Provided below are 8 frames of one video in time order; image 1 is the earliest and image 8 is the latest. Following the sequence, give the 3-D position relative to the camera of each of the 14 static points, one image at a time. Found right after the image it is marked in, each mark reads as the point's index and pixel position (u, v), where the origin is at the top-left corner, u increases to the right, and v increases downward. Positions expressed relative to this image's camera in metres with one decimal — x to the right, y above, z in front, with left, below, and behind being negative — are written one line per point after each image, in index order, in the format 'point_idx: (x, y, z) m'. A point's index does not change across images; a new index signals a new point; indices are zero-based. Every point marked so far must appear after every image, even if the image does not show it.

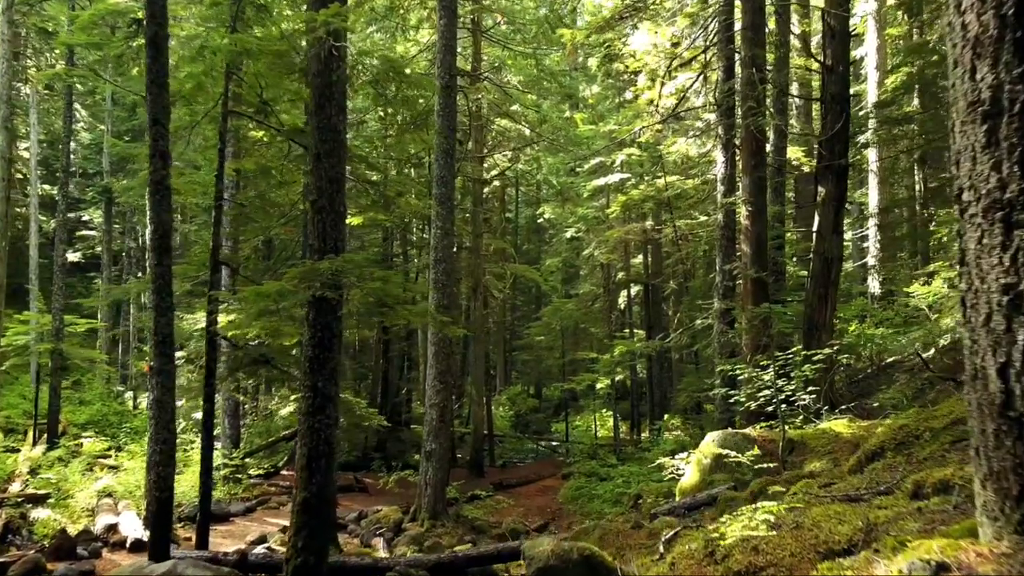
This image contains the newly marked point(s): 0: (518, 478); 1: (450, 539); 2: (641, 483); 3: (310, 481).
0: (+0.1, -4.6, +18.8) m
1: (-1.0, -4.0, +12.2) m
2: (+2.4, -3.6, +14.3) m
3: (-1.6, -1.5, +6.2) m
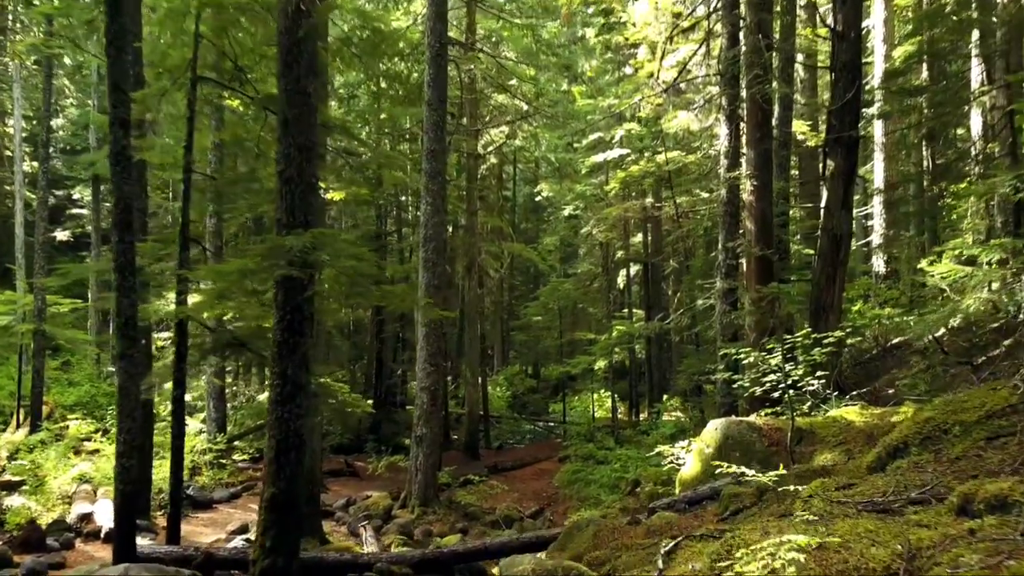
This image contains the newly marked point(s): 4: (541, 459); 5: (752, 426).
0: (0.0, -4.1, +18.4) m
1: (-1.1, -3.7, +11.8) m
2: (+2.3, -3.2, +13.9) m
3: (-1.7, -1.4, +5.7) m
4: (+0.7, -4.2, +18.8) m
5: (+2.3, -1.3, +7.3) m
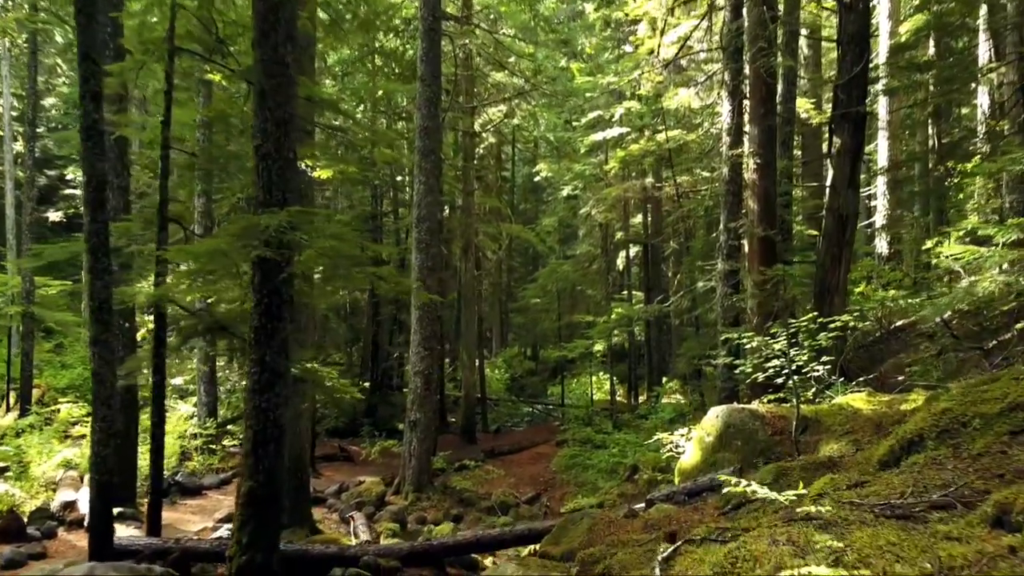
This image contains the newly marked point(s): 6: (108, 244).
0: (0.0, -3.7, +18.2) m
1: (-1.2, -3.4, +11.5) m
2: (+2.2, -2.9, +13.6) m
3: (-1.8, -1.3, +5.4) m
4: (+0.6, -3.7, +18.6) m
5: (+2.2, -1.1, +7.0) m
6: (-3.6, +0.4, +6.9) m
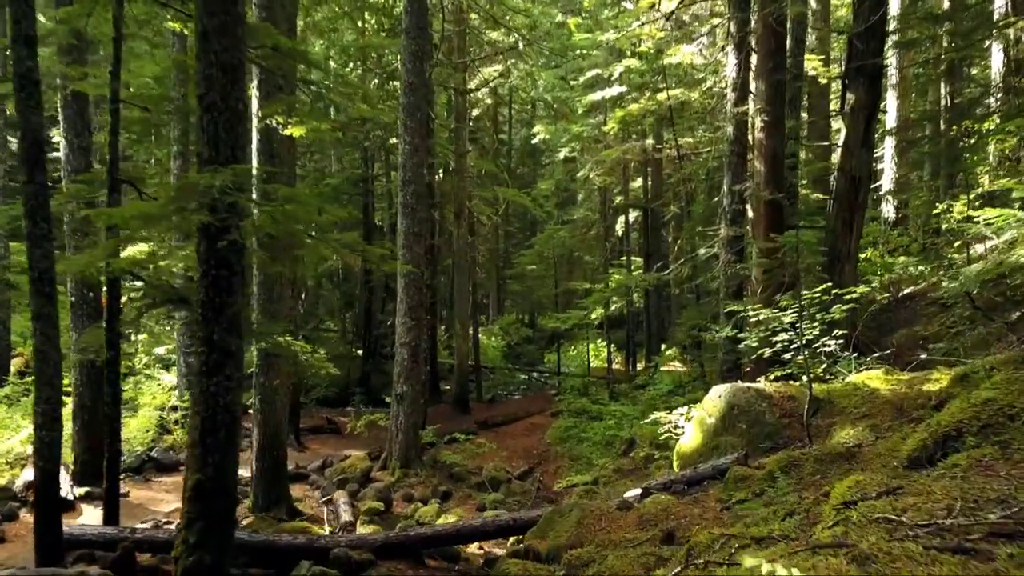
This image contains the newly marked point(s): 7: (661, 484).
0: (-0.2, -2.9, +17.7) m
1: (-1.3, -2.9, +11.0) m
2: (+2.1, -2.4, +13.1) m
3: (-1.9, -1.1, +4.8) m
4: (+0.5, -2.9, +18.1) m
5: (+2.1, -0.9, +6.4) m
6: (-3.7, +0.6, +6.2) m
7: (+1.1, -1.5, +5.8) m
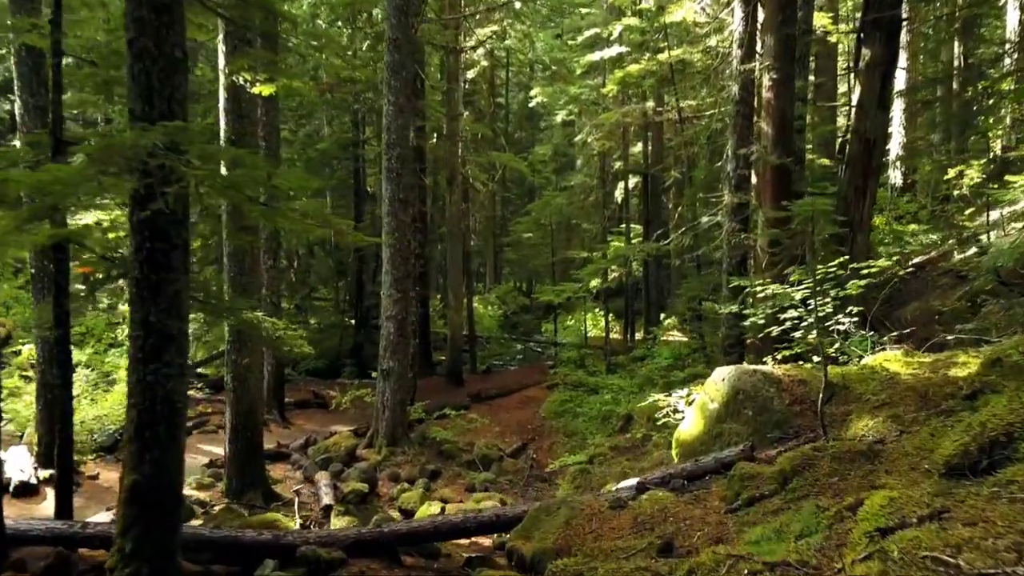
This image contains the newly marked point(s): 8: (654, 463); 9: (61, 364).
0: (-0.3, -2.2, +17.2) m
1: (-1.4, -2.5, +10.6) m
2: (+2.0, -1.9, +12.6) m
3: (-2.0, -0.9, +4.3) m
4: (+0.4, -2.2, +17.6) m
5: (+1.9, -0.7, +5.9) m
6: (-3.9, +0.8, +5.6) m
7: (+1.0, -1.3, +5.3) m
8: (+1.7, -2.0, +8.9) m
9: (-3.7, -0.6, +6.4) m
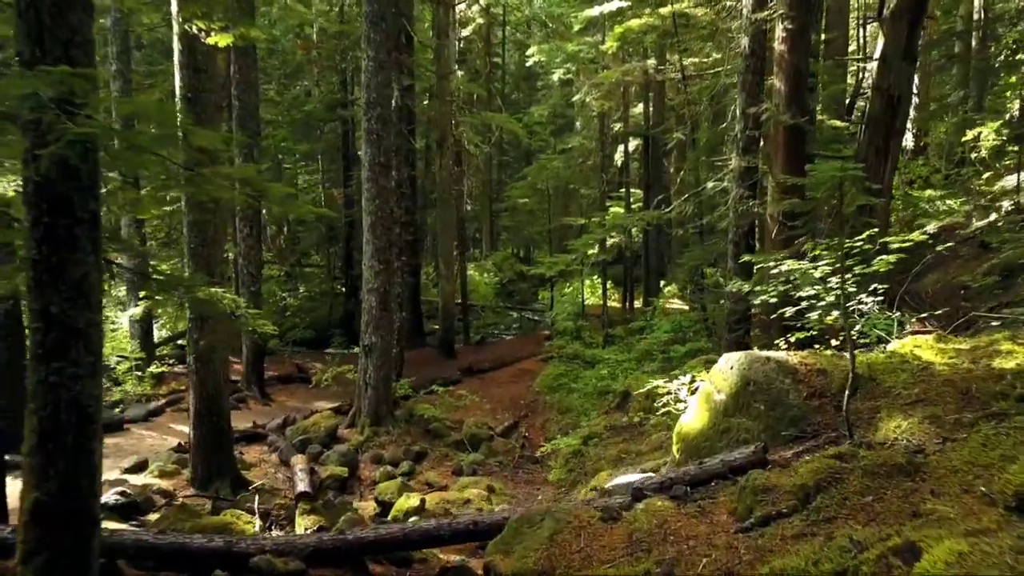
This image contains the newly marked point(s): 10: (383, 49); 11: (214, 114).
0: (-0.4, -1.5, +16.6) m
1: (-1.5, -2.1, +10.0) m
2: (+1.8, -1.4, +12.0) m
3: (-2.2, -0.9, +3.6) m
4: (+0.2, -1.5, +17.0) m
5: (+1.8, -0.5, +5.2) m
6: (-4.0, +1.0, +4.9) m
7: (+0.9, -1.2, +4.6) m
8: (+1.5, -1.7, +8.3) m
9: (-3.9, -0.4, +5.7) m
10: (-1.7, +3.2, +10.4) m
11: (-3.0, +1.7, +7.7) m
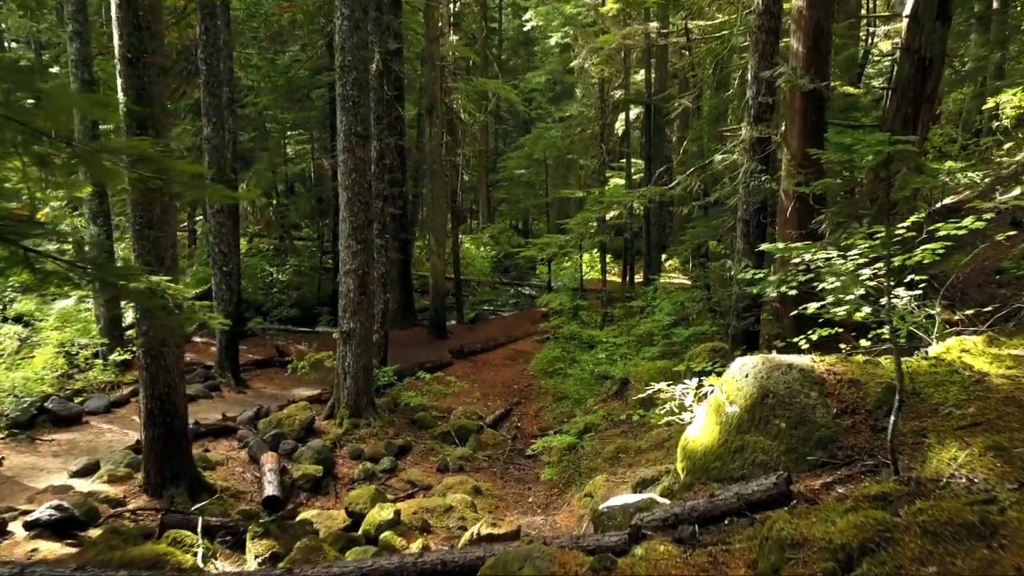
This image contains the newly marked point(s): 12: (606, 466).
0: (-0.6, -1.1, +15.8) m
1: (-1.7, -1.9, +9.2) m
2: (+1.7, -1.1, +11.2) m
3: (-2.3, -0.9, +2.8) m
4: (+0.1, -1.0, +16.3) m
5: (+1.7, -0.5, +4.4) m
6: (-4.1, +1.0, +4.0) m
7: (+0.7, -1.2, +3.9) m
8: (+1.4, -1.6, +7.6) m
9: (-4.0, -0.4, +4.9) m
10: (-1.8, +3.4, +9.4) m
11: (-3.1, +1.9, +6.8) m
12: (+1.0, -1.9, +8.1) m
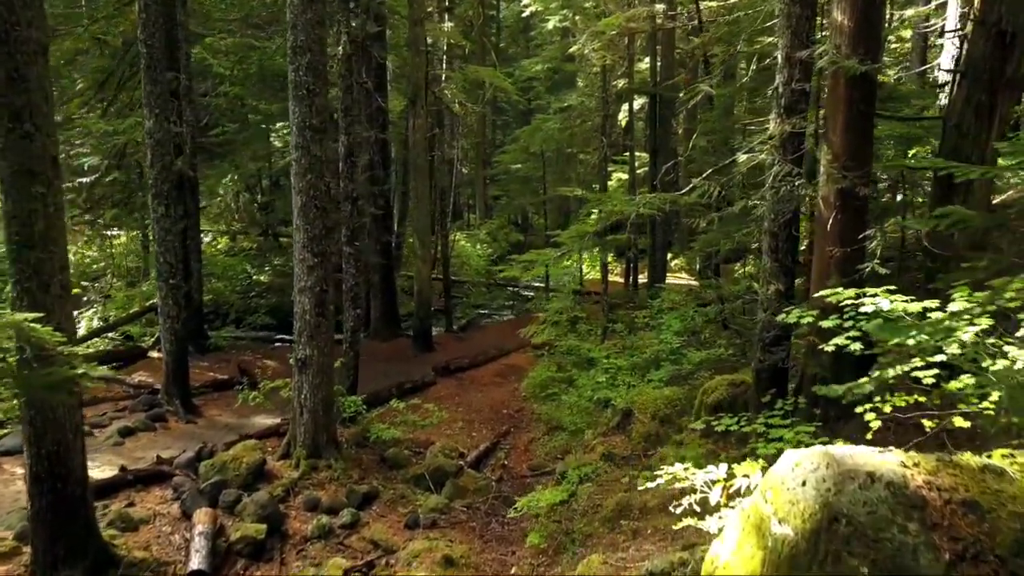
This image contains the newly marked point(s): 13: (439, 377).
0: (-0.7, -1.2, +14.4) m
1: (-1.8, -2.1, +7.9) m
2: (+1.5, -1.3, +9.8) m
3: (-2.5, -1.2, +1.4) m
4: (0.0, -1.2, +14.8) m
5: (+1.5, -0.8, +3.0) m
6: (-4.3, +0.7, +2.6) m
7: (+0.5, -1.4, +2.5) m
8: (+1.2, -1.8, +6.1) m
9: (-4.2, -0.6, +3.5) m
10: (-2.0, +3.2, +8.0) m
11: (-3.3, +1.6, +5.4) m
12: (+0.8, -2.1, +6.7) m
13: (-1.2, -1.5, +13.1) m
